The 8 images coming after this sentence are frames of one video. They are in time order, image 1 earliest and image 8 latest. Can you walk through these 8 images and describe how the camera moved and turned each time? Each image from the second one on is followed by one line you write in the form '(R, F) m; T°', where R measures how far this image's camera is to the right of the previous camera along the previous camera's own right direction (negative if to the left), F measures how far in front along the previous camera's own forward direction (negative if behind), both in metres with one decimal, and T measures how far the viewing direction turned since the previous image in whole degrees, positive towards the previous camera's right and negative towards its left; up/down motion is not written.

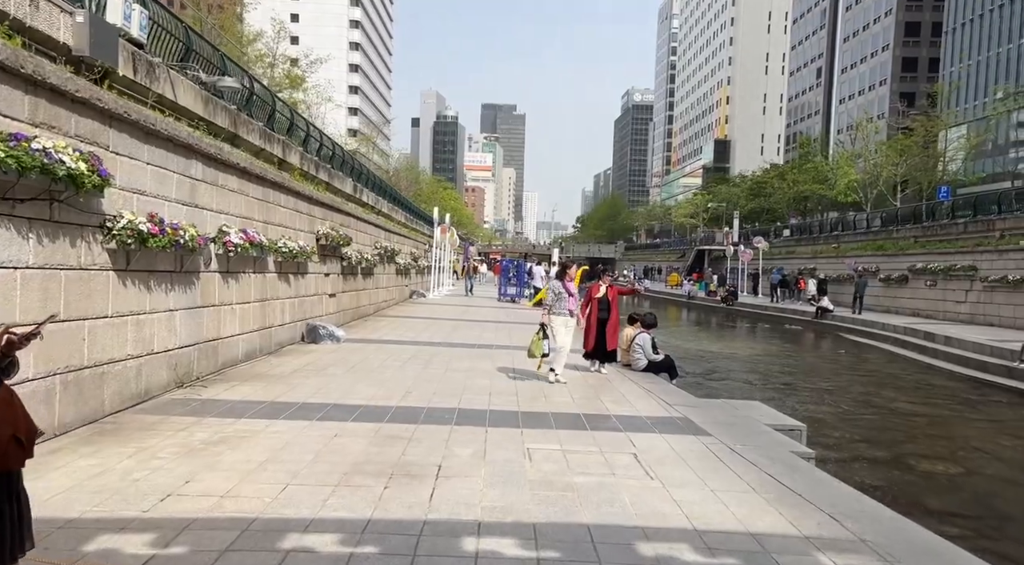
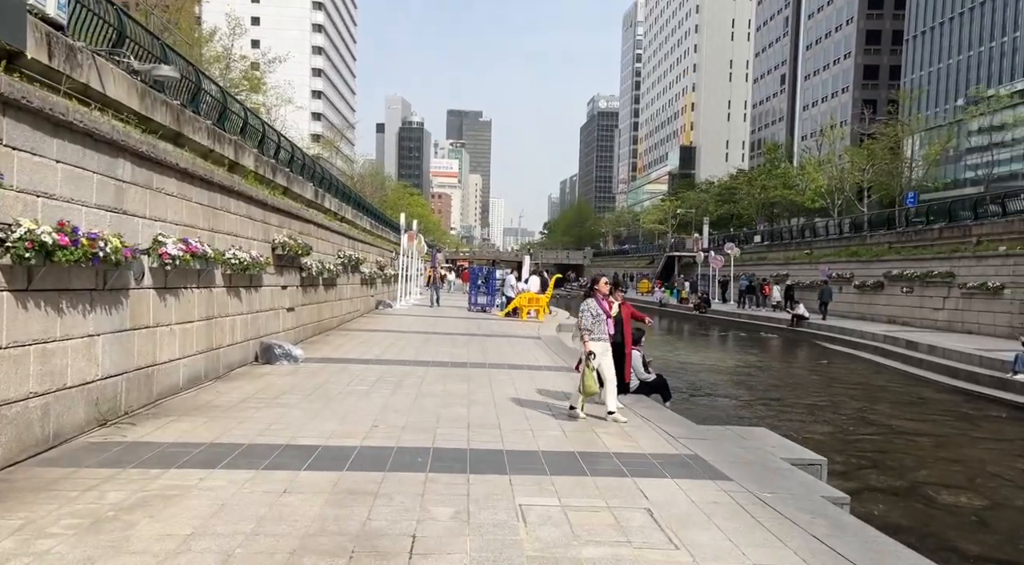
(-0.1, +1.0) m; +2°
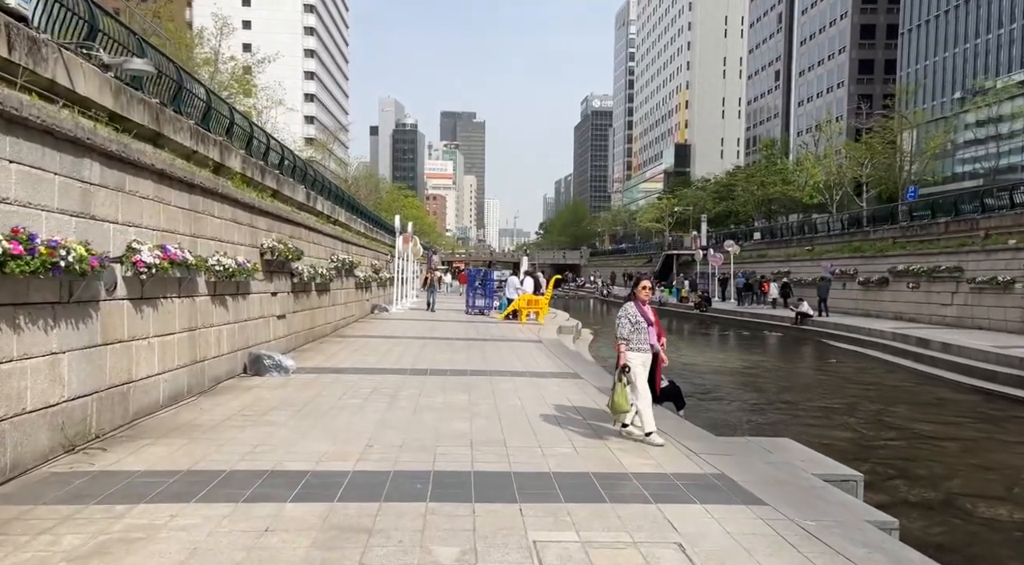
(-0.1, +0.6) m; 0°
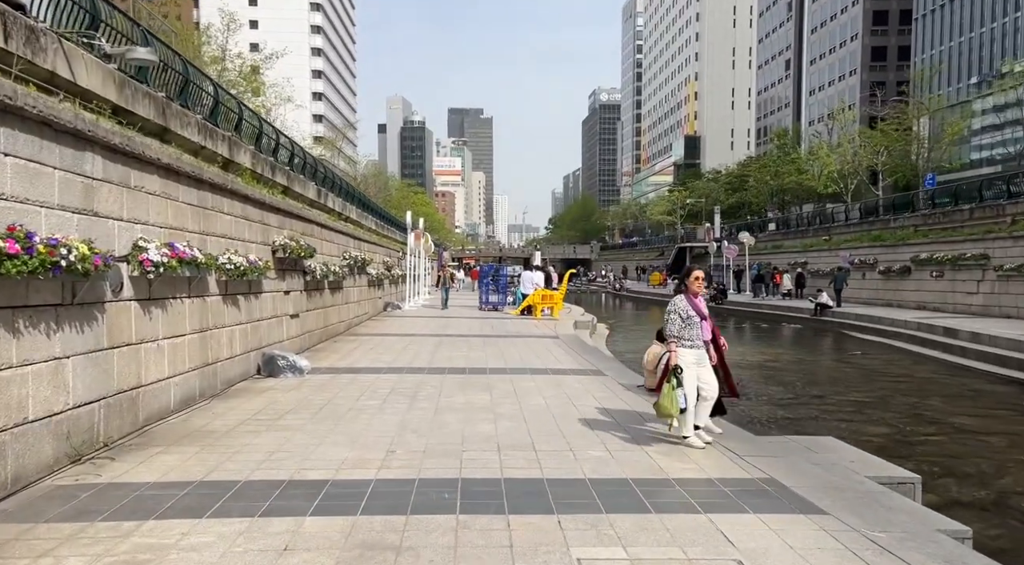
(-0.1, +0.4) m; -1°
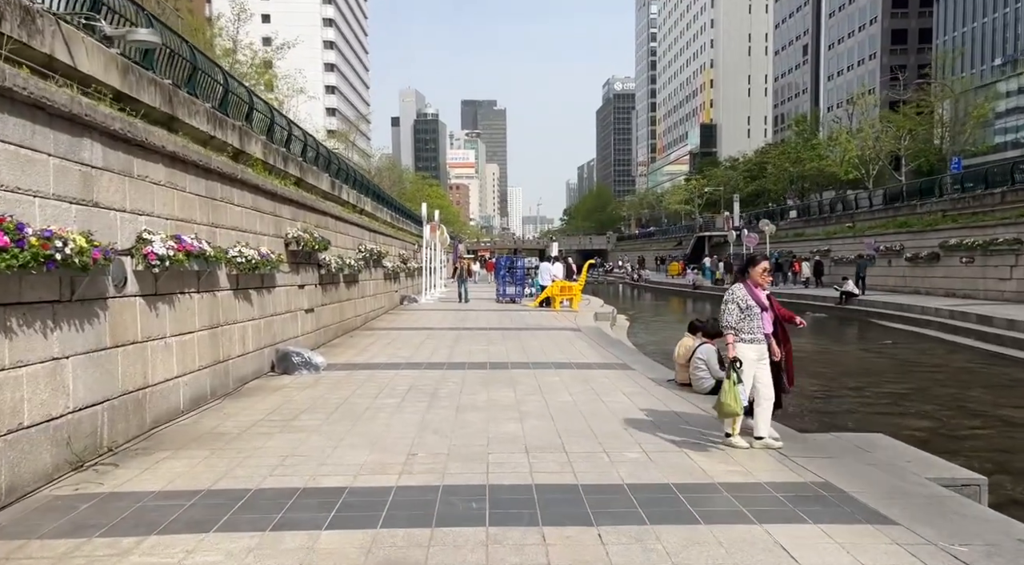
(-0.1, +0.4) m; -1°
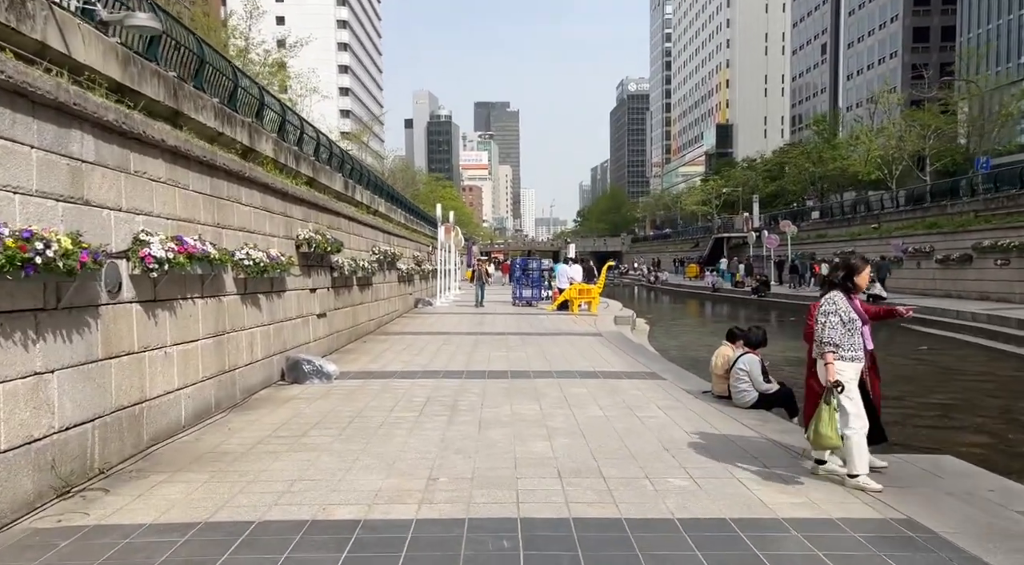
(-0.1, +0.6) m; -1°
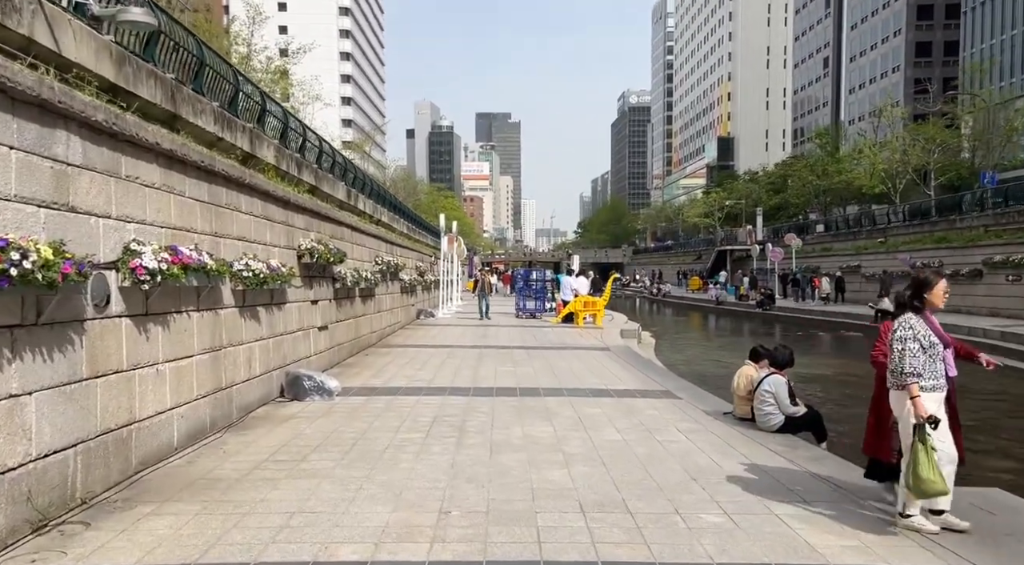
(-0.1, +0.4) m; 0°
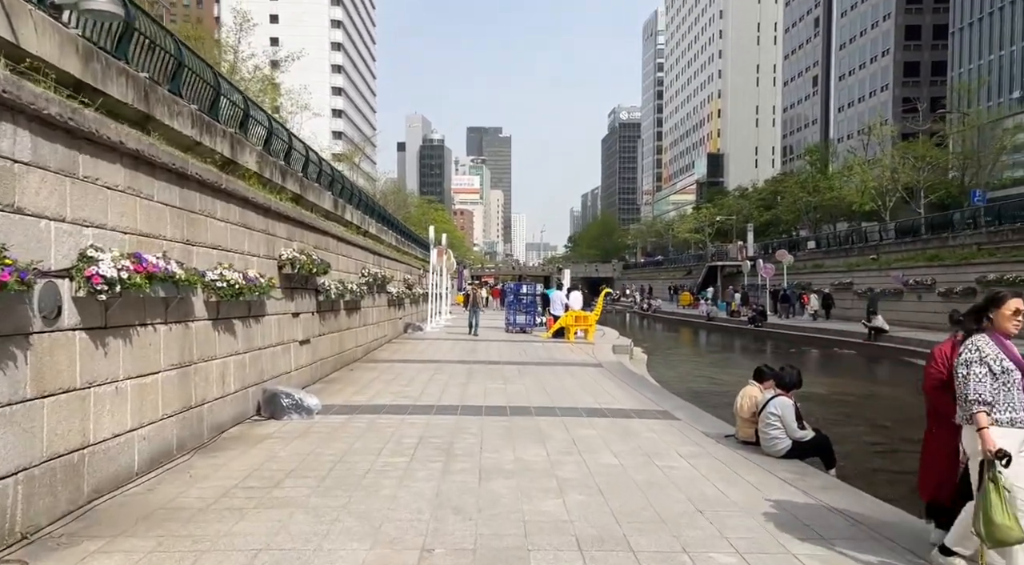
(0.0, +0.4) m; +1°
